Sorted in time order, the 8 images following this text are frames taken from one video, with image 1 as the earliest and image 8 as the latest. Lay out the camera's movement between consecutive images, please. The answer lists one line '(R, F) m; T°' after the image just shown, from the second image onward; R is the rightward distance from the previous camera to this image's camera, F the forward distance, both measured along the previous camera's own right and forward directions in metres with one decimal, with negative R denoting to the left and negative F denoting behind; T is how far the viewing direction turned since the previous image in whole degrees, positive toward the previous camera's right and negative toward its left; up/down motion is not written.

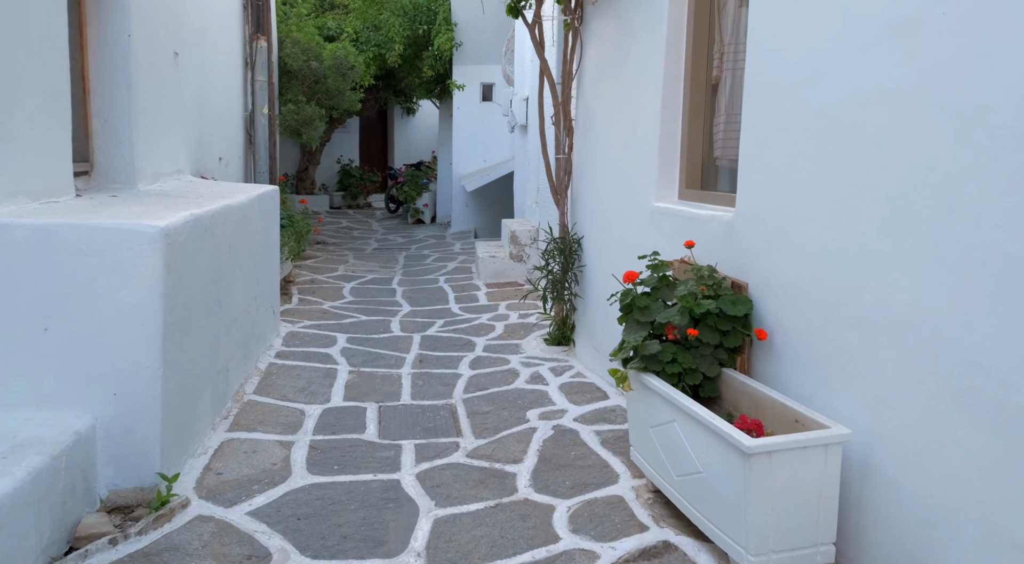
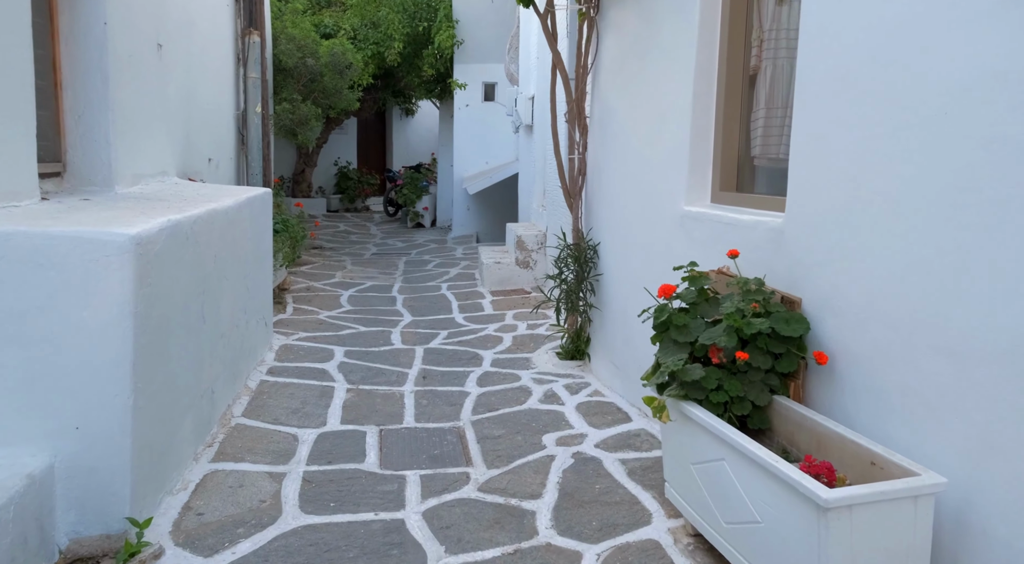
(-0.1, +0.4) m; 0°
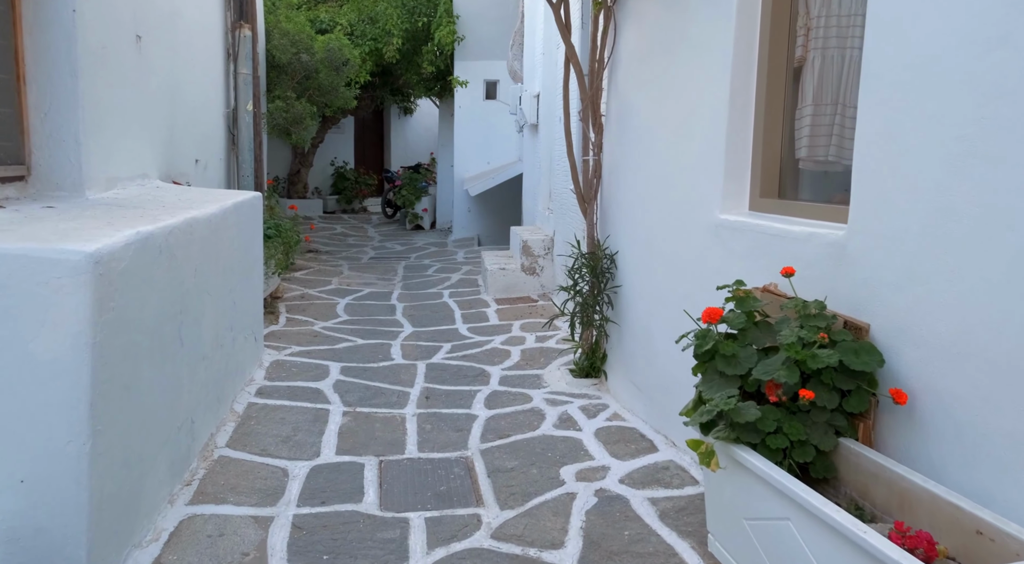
(-0.1, +0.4) m; 0°
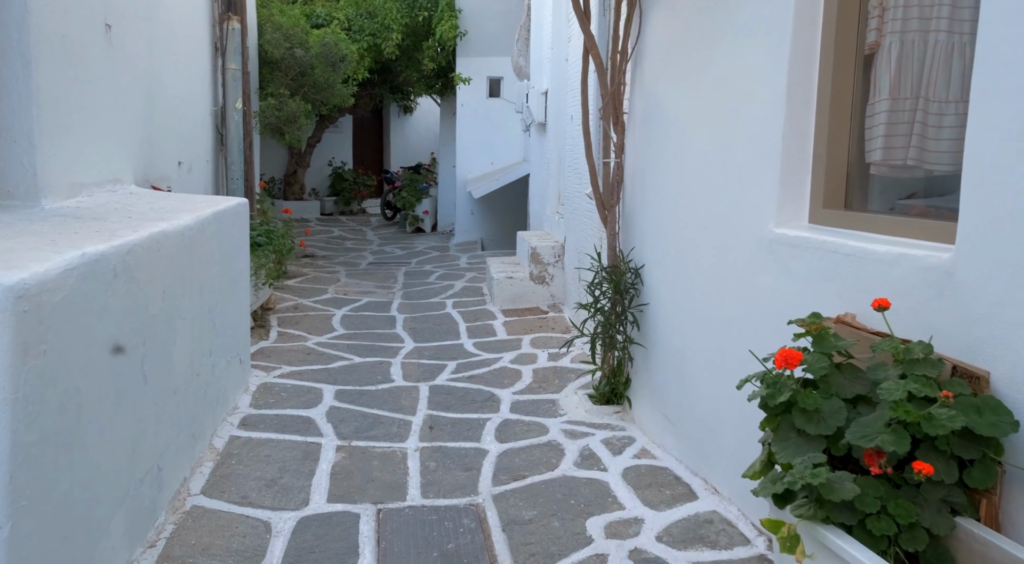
(-0.1, +0.5) m; 0°
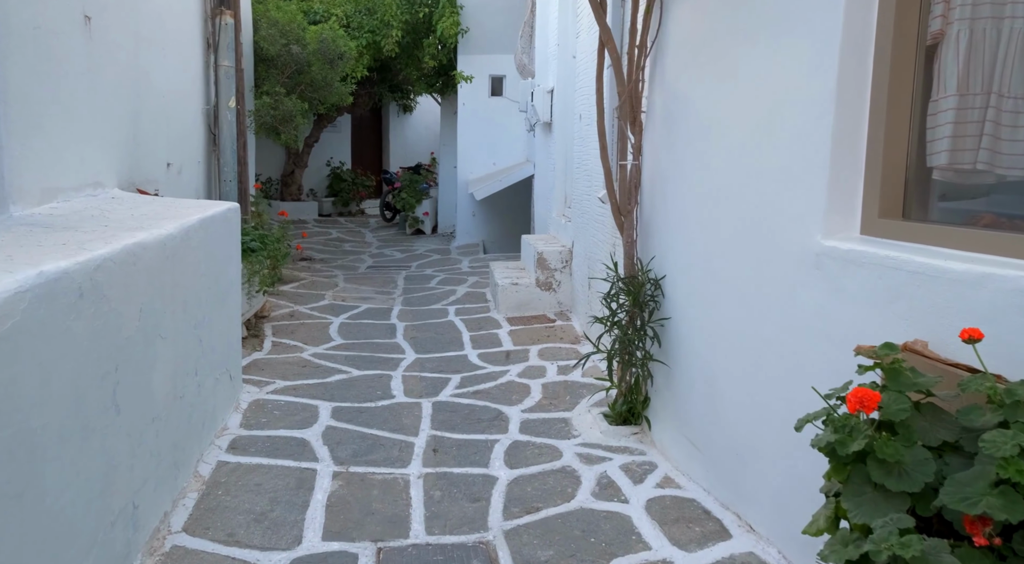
(-0.1, +0.3) m; 0°
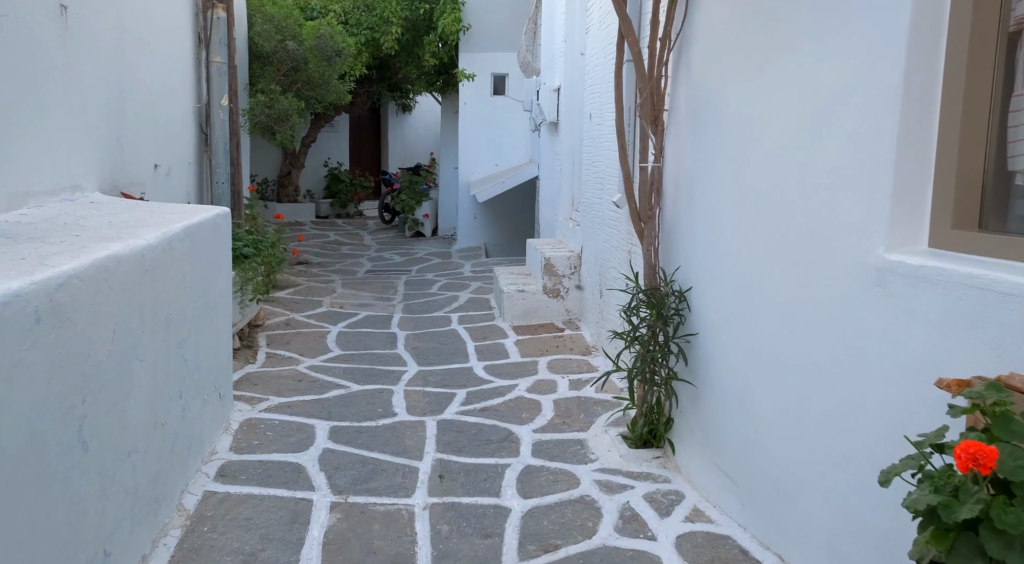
(-0.1, +0.3) m; 0°
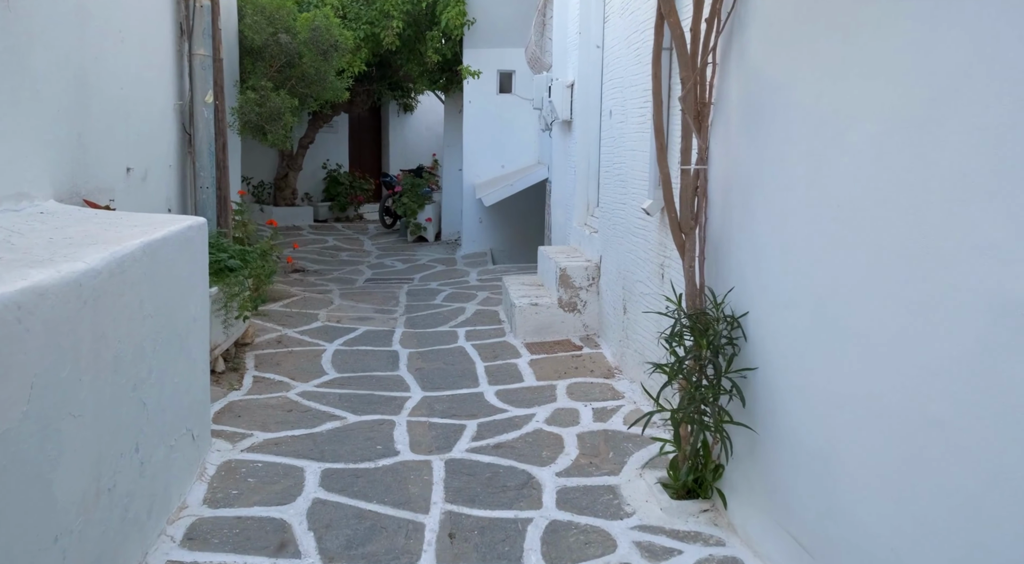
(-0.1, +0.6) m; 0°
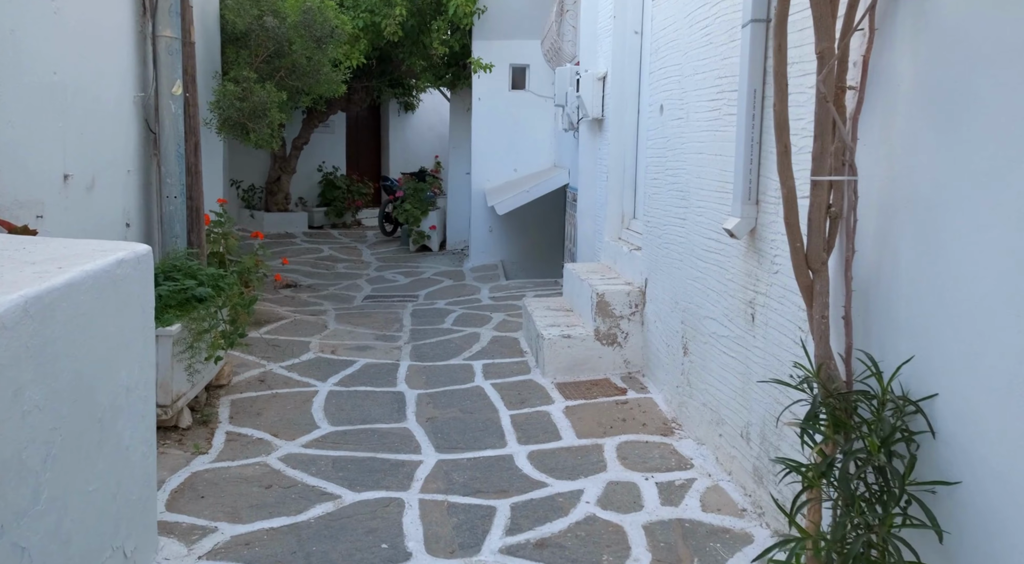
(-0.2, +1.1) m; 0°
